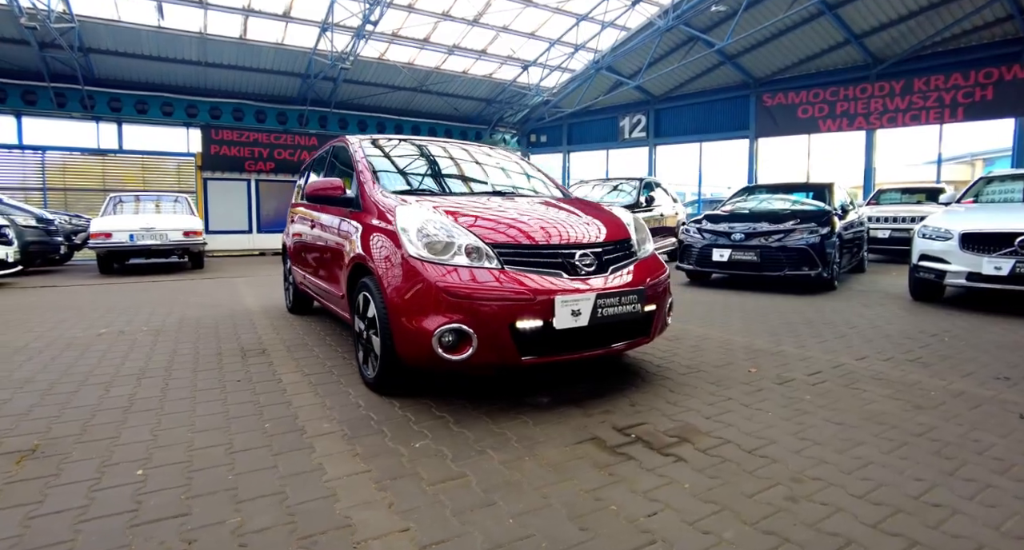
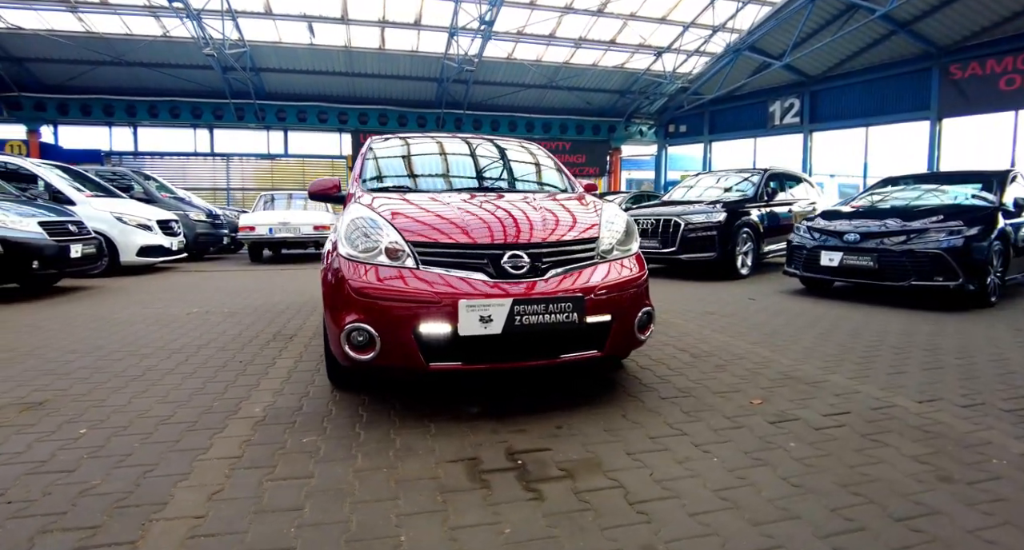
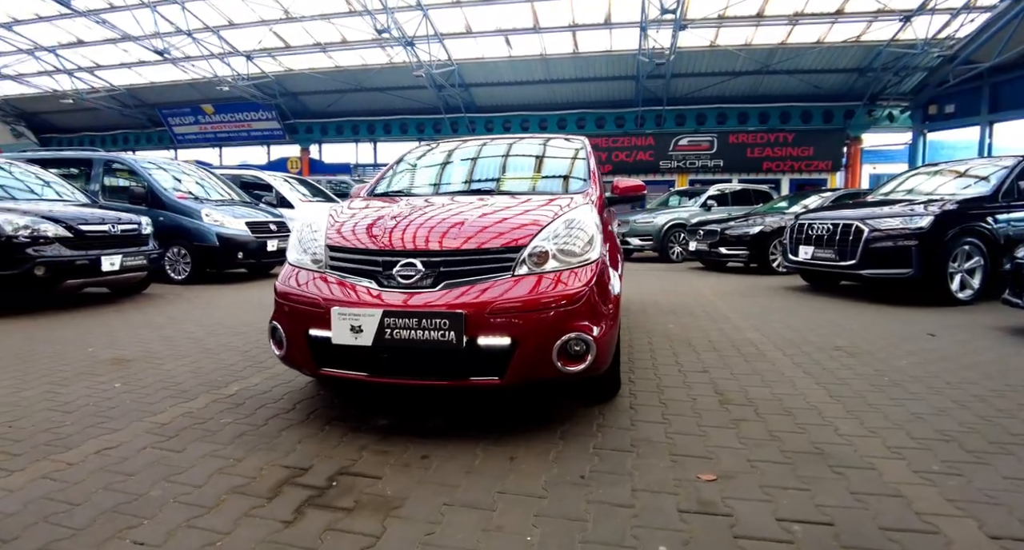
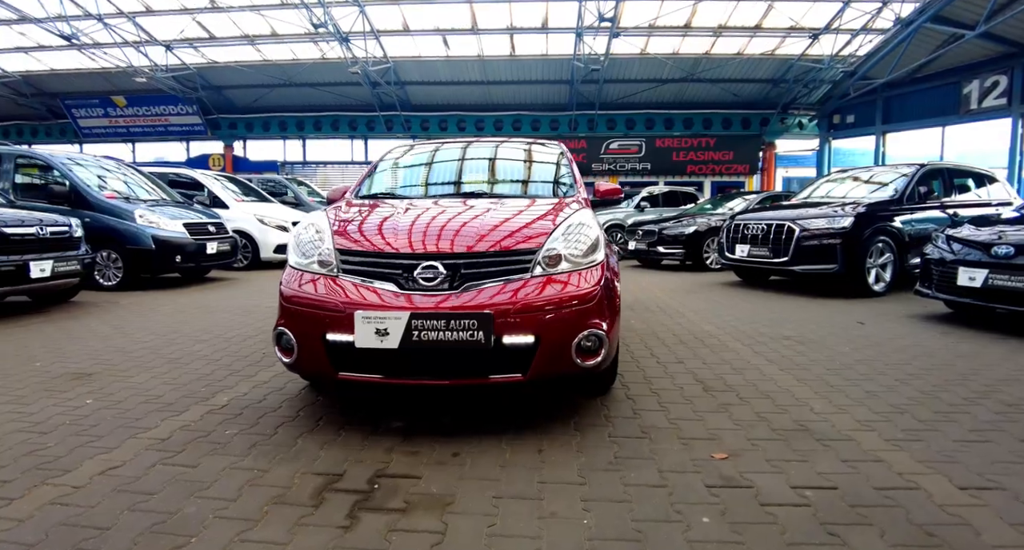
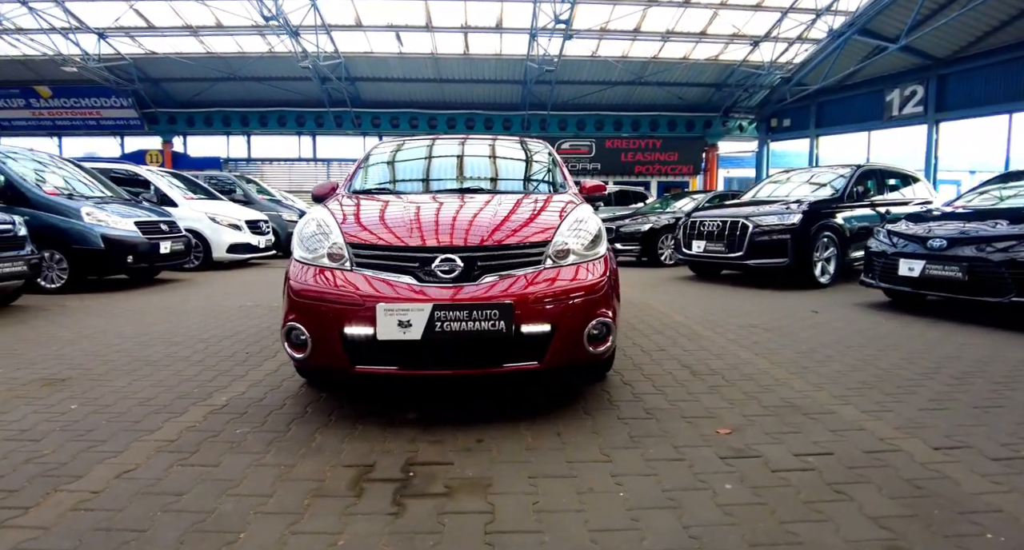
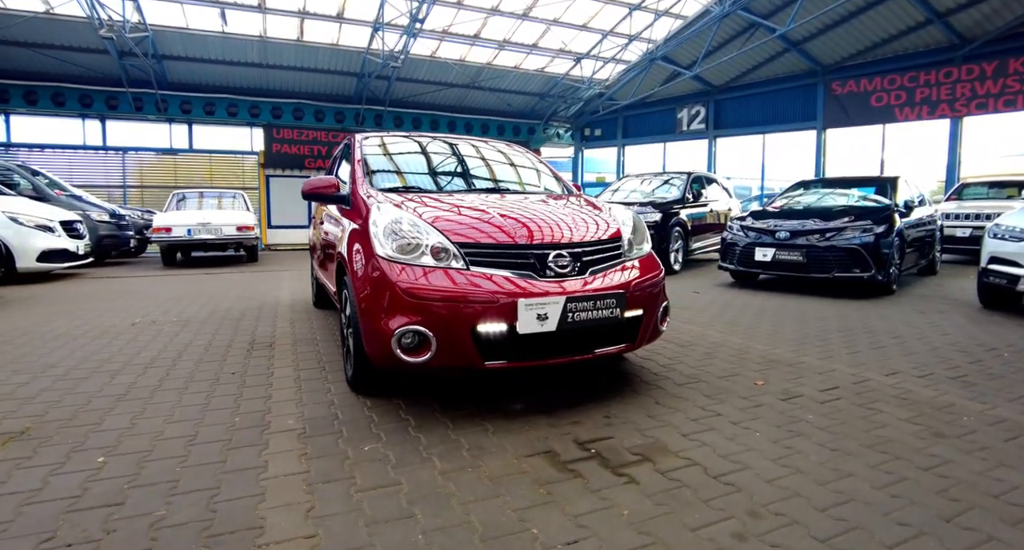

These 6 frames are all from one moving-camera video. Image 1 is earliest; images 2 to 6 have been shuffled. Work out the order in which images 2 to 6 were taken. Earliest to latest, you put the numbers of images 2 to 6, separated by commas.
6, 2, 5, 4, 3
